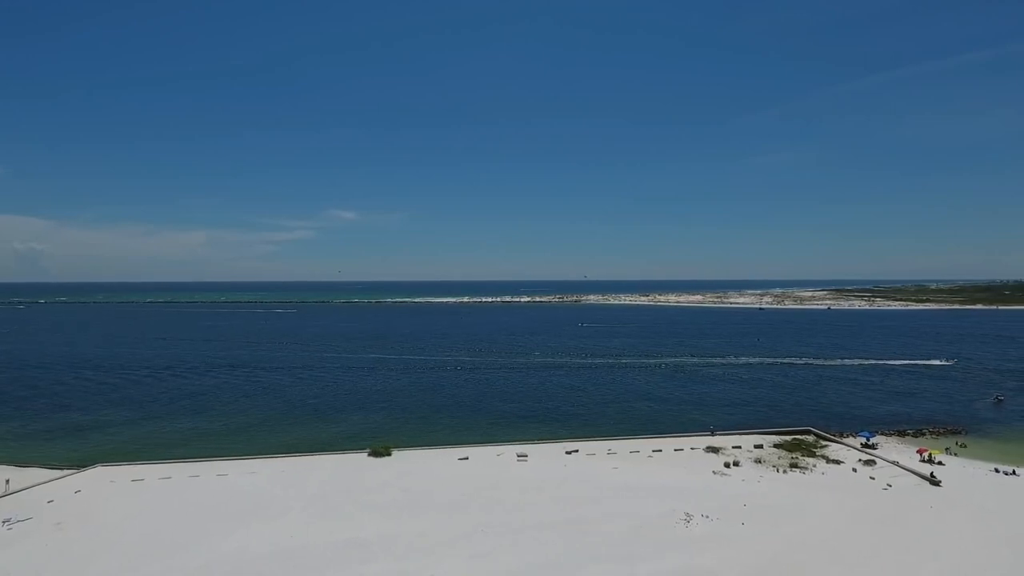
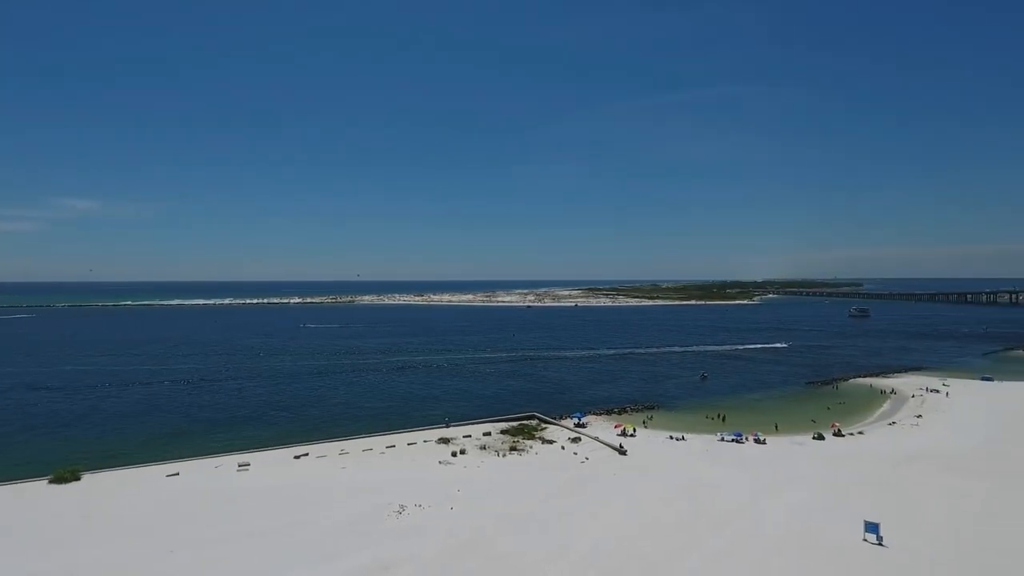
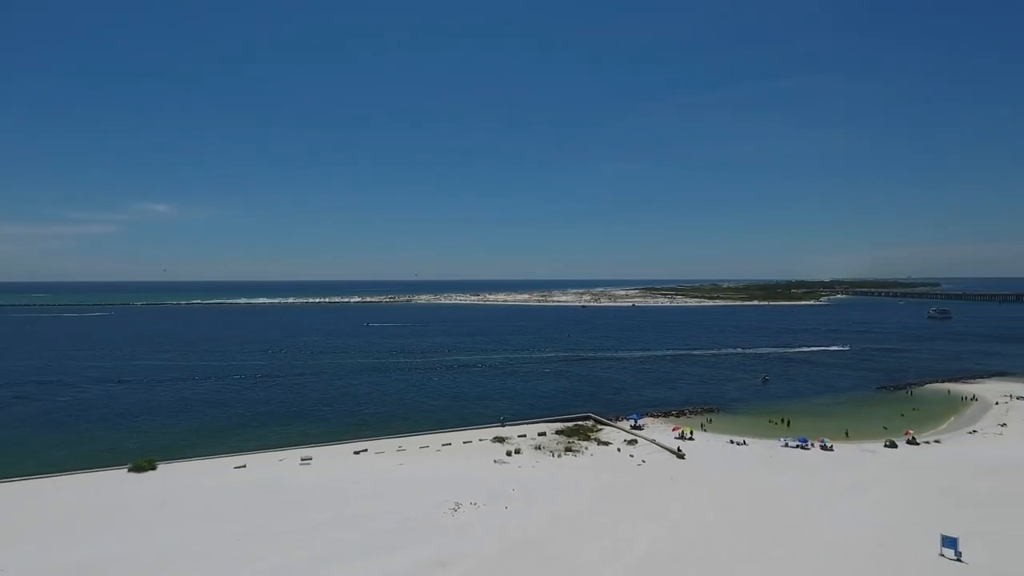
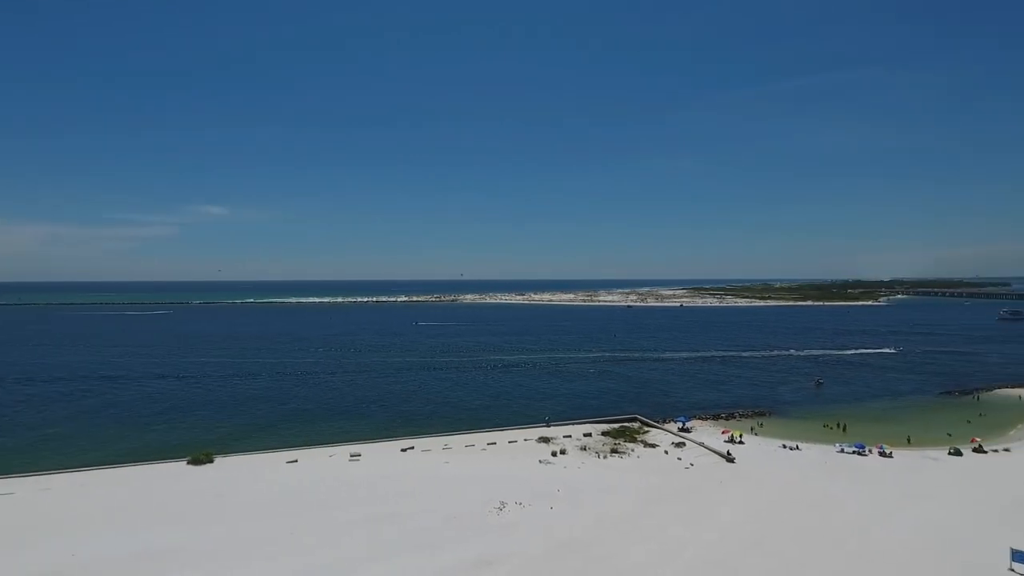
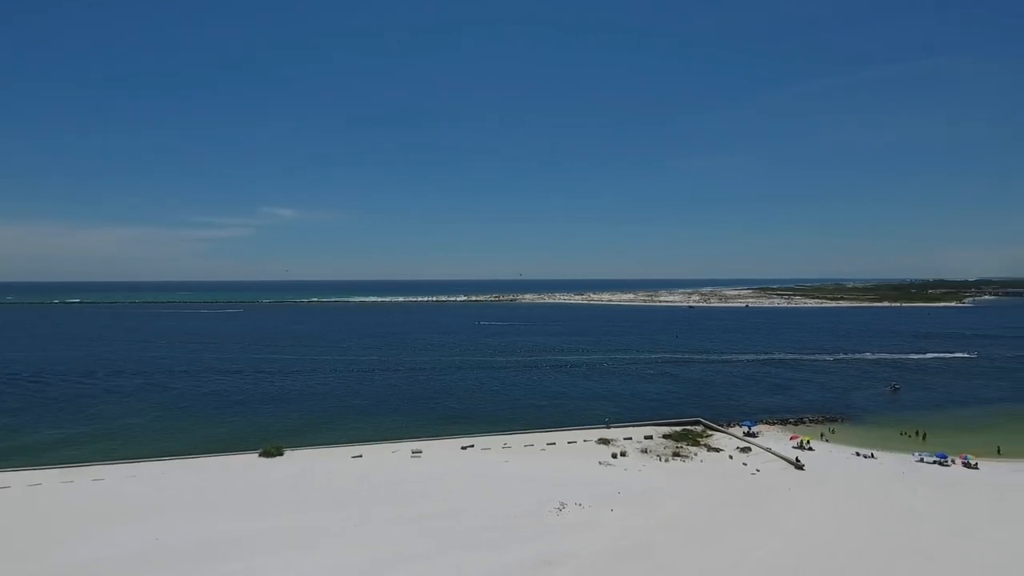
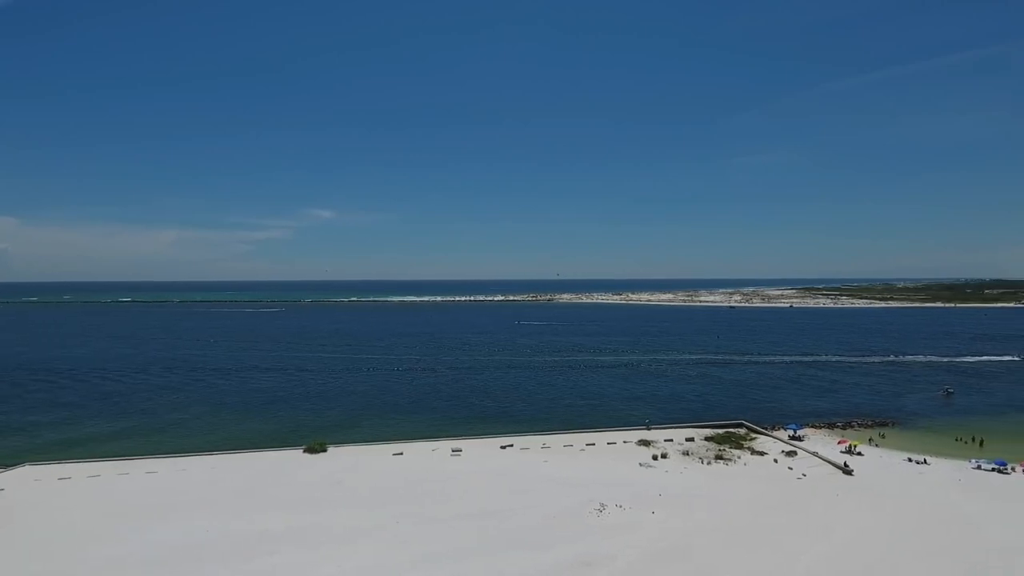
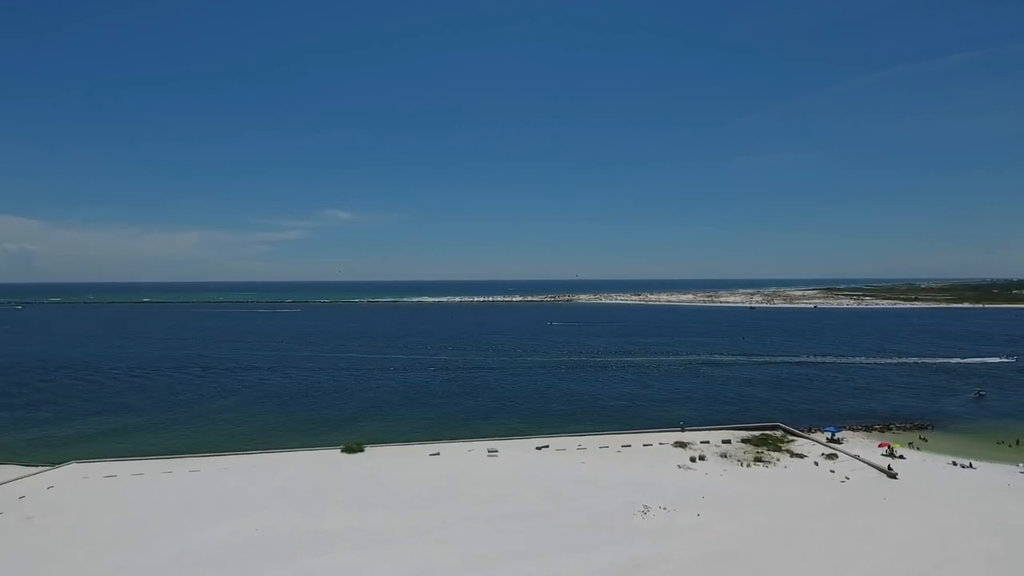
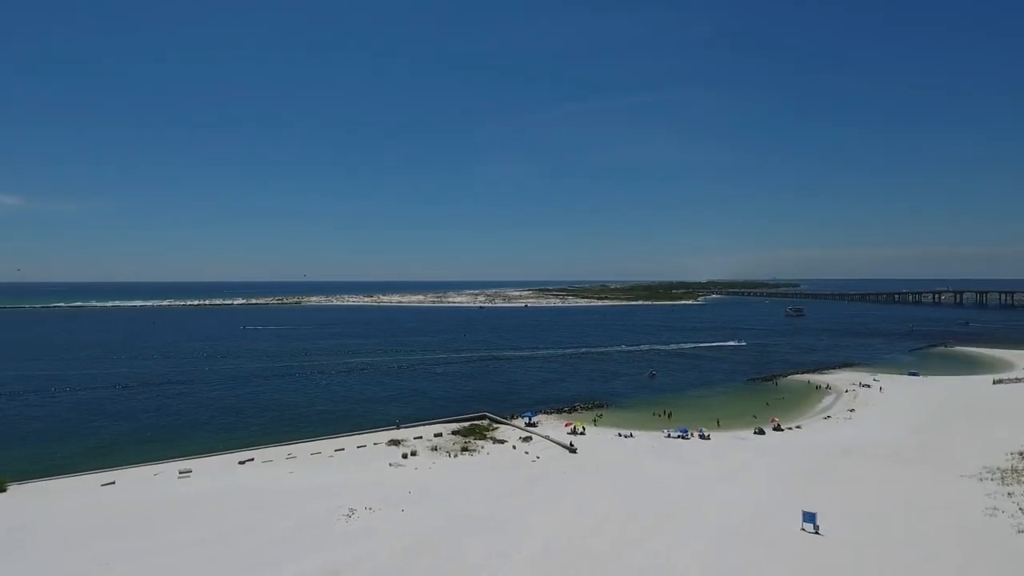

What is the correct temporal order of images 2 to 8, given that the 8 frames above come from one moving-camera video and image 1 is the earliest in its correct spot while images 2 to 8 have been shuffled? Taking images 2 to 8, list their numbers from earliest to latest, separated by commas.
7, 6, 5, 4, 3, 2, 8
